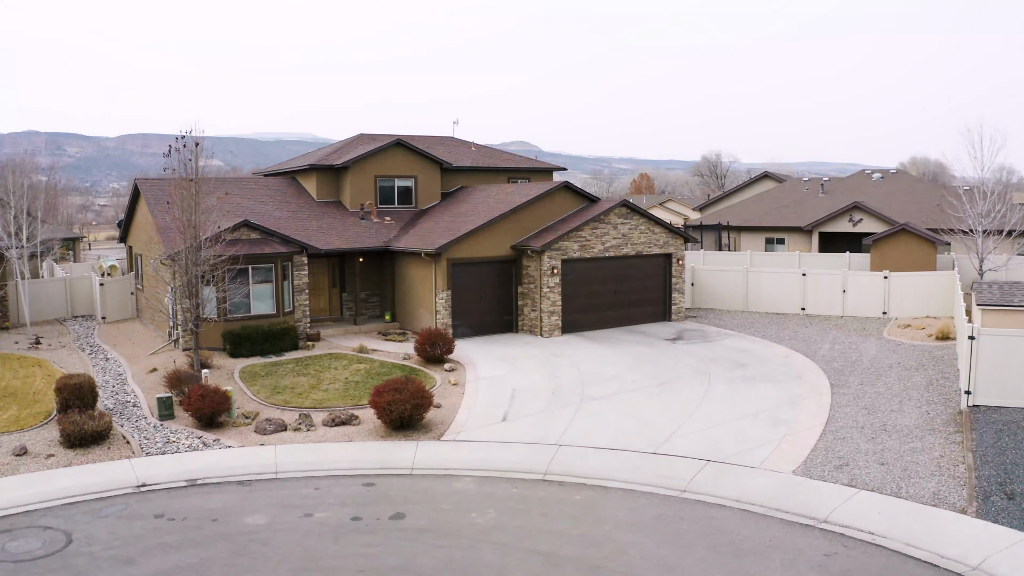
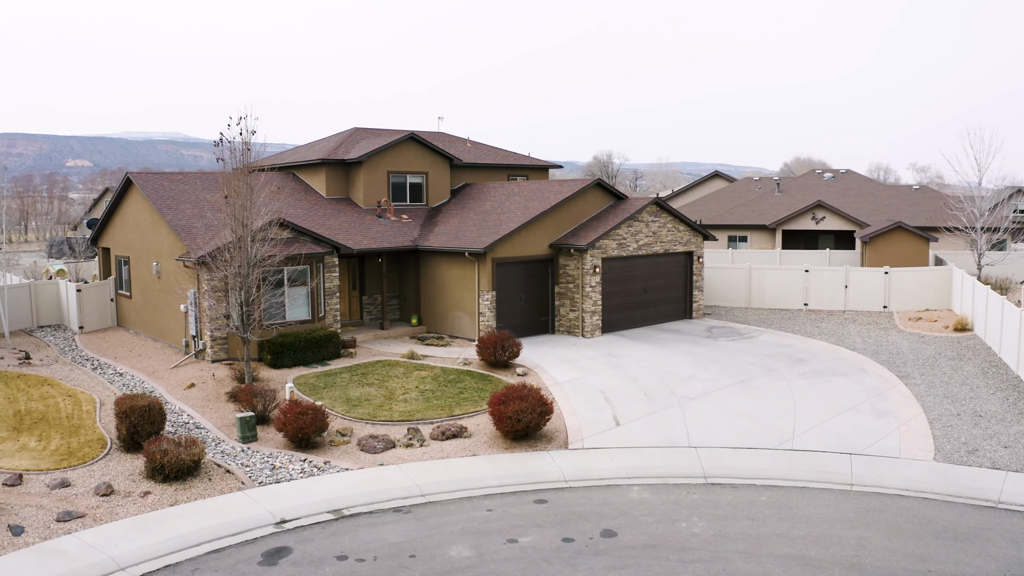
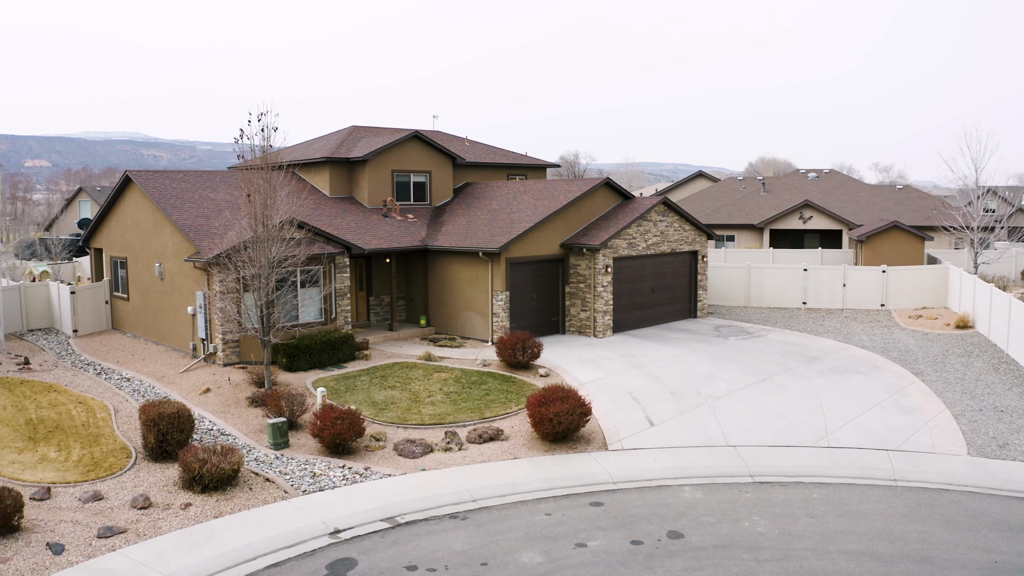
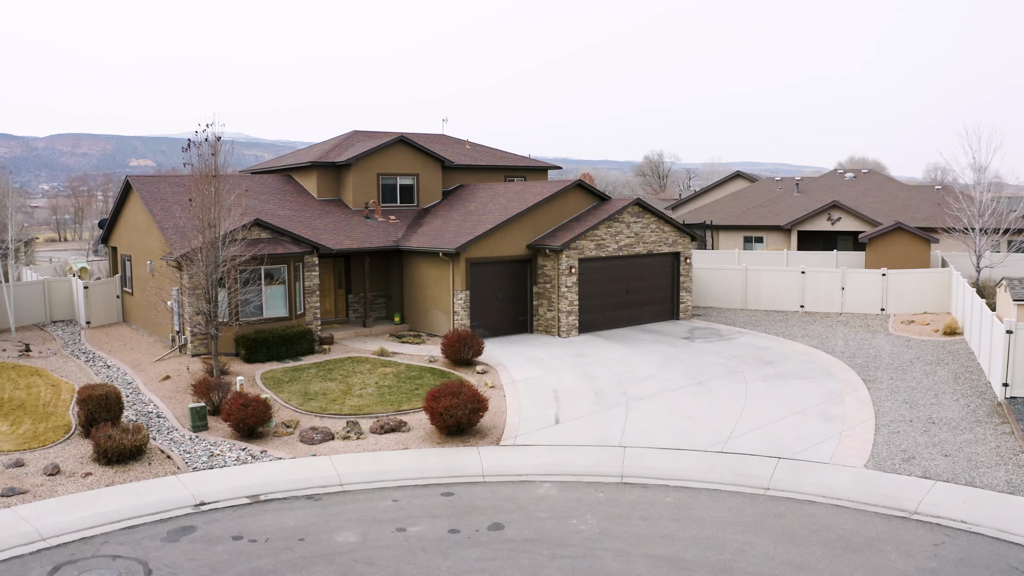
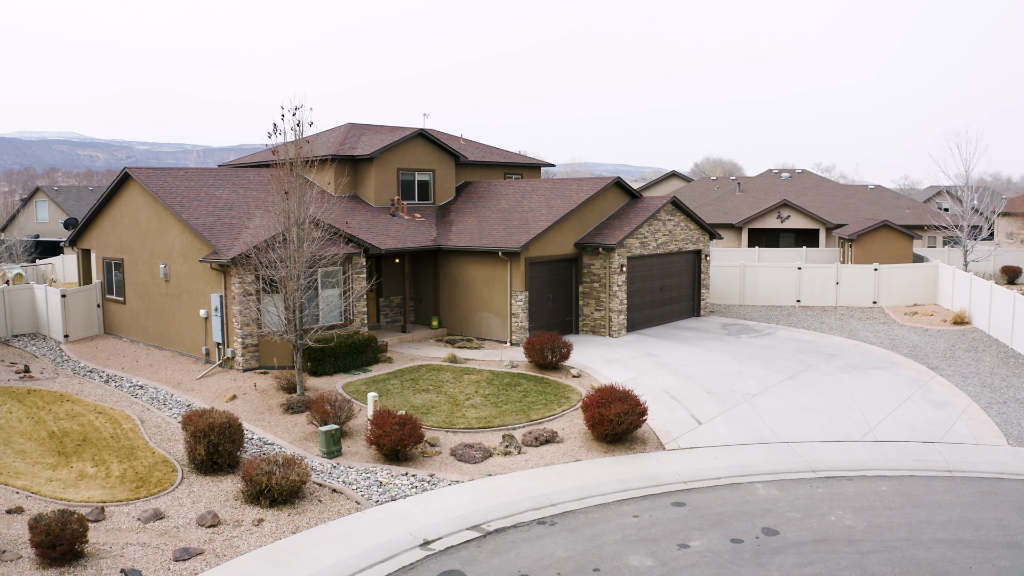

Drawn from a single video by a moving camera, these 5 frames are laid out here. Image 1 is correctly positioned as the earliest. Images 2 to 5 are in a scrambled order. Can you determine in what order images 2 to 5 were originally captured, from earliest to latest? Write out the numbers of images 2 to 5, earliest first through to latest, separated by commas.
4, 2, 3, 5
